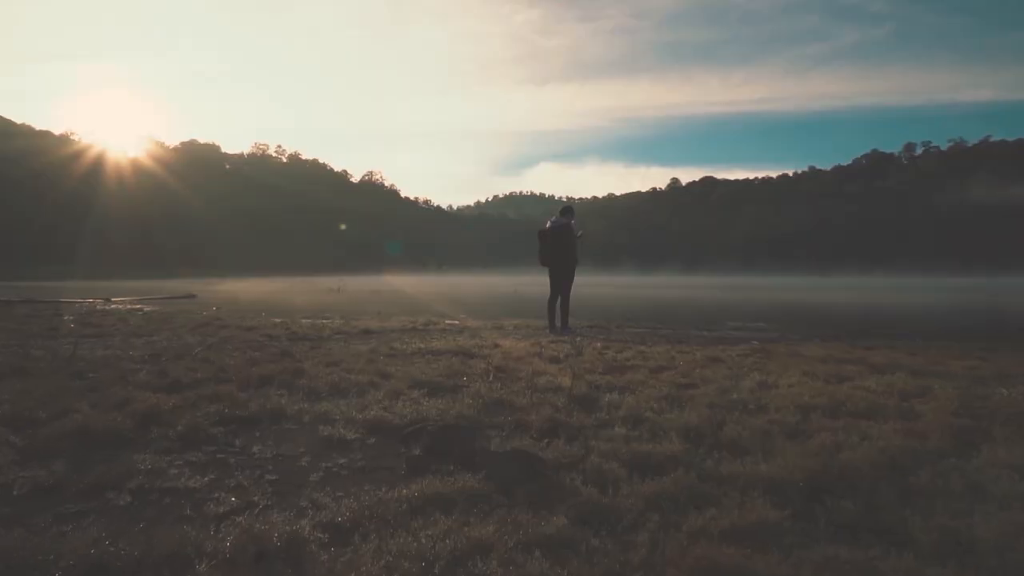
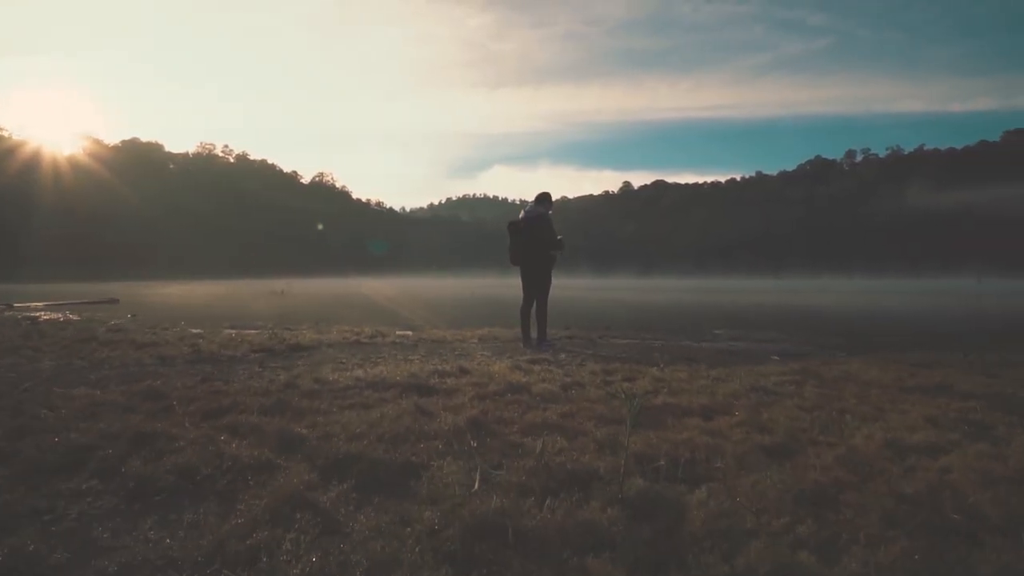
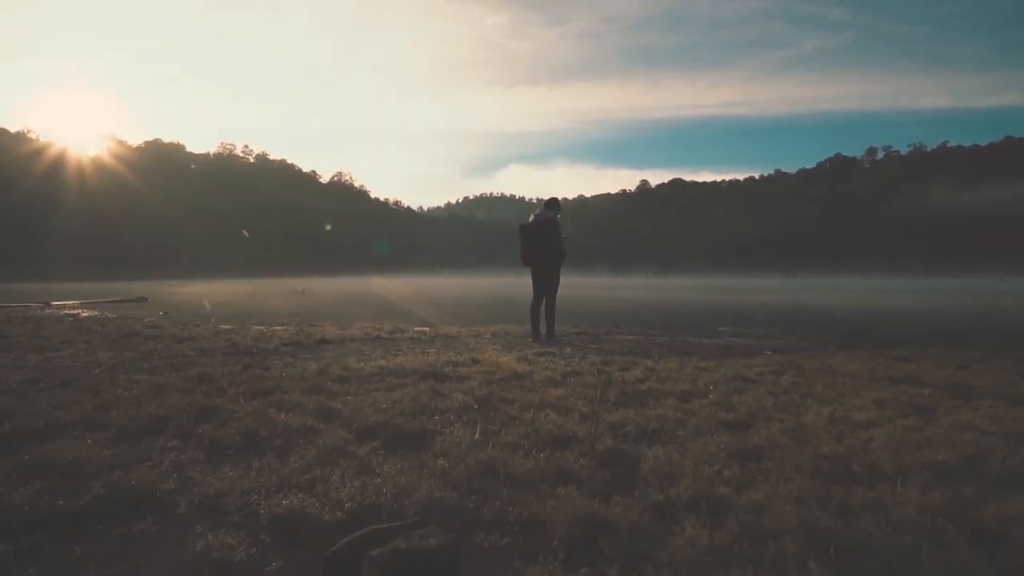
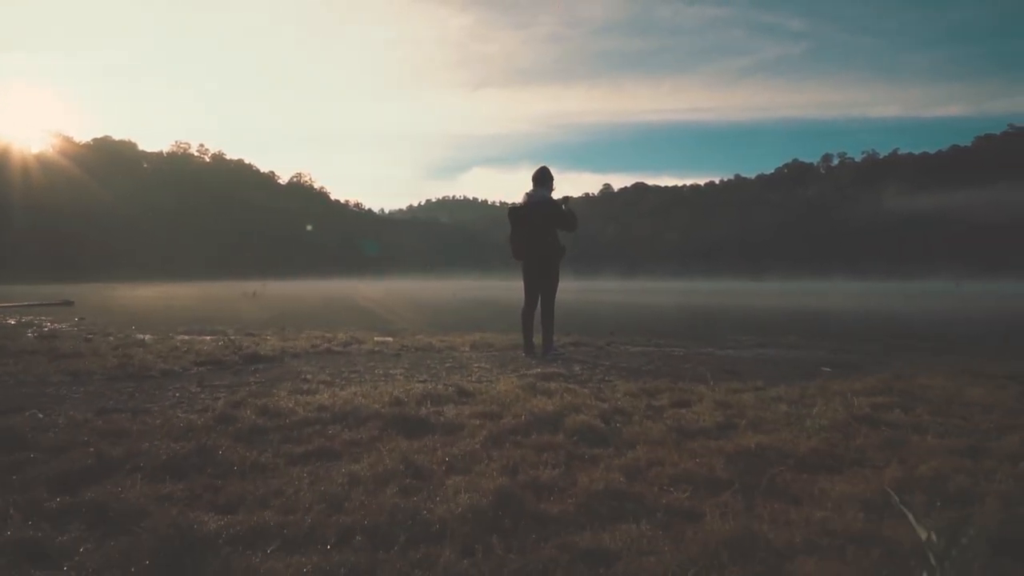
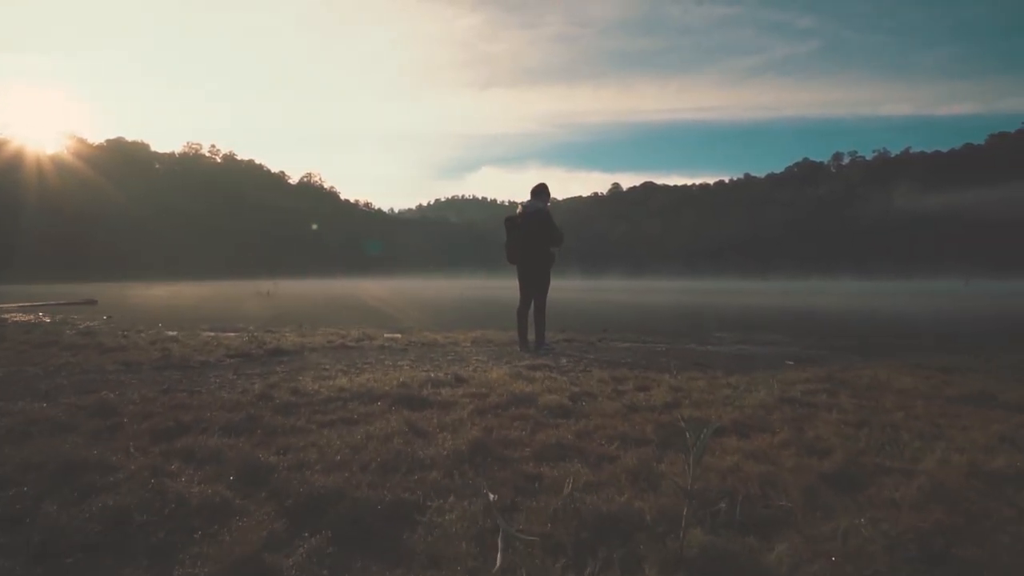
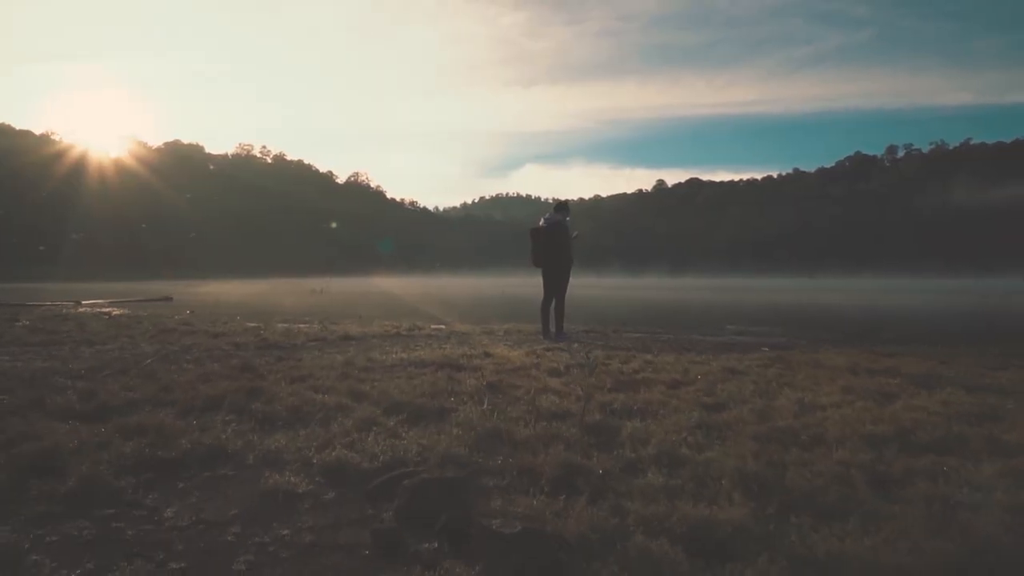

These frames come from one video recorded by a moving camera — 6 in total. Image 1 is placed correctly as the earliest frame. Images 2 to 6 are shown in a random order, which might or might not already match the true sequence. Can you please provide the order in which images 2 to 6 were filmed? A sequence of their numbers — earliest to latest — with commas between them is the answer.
6, 3, 2, 5, 4
